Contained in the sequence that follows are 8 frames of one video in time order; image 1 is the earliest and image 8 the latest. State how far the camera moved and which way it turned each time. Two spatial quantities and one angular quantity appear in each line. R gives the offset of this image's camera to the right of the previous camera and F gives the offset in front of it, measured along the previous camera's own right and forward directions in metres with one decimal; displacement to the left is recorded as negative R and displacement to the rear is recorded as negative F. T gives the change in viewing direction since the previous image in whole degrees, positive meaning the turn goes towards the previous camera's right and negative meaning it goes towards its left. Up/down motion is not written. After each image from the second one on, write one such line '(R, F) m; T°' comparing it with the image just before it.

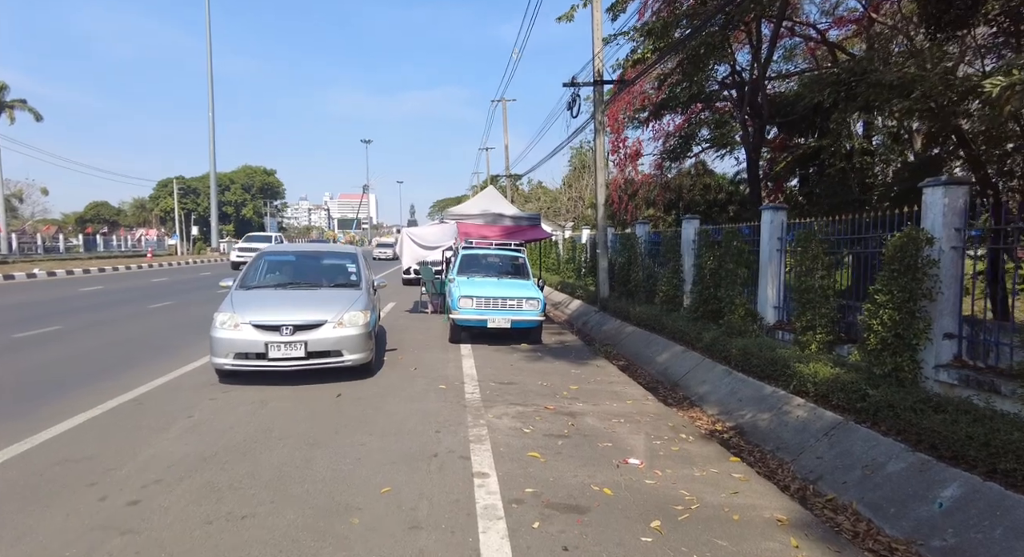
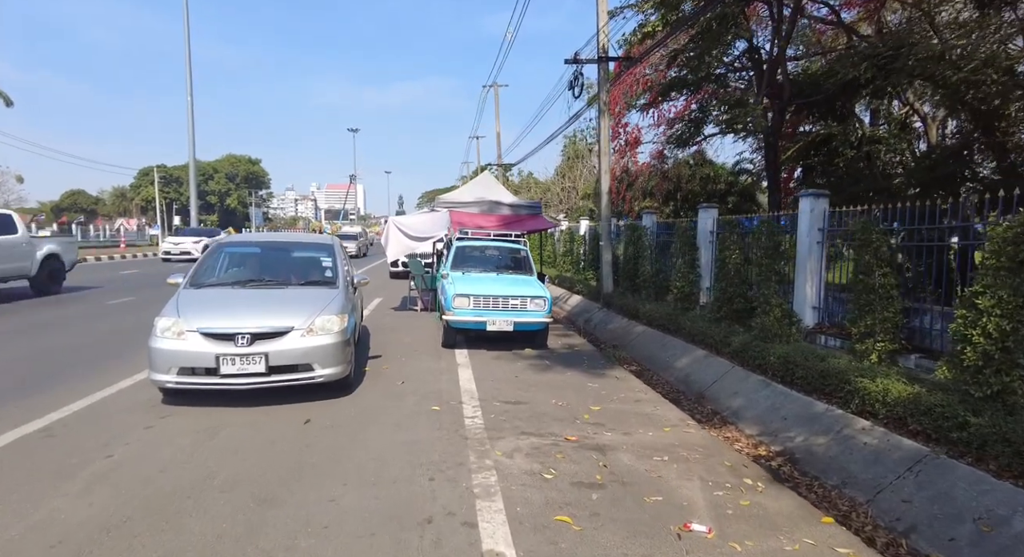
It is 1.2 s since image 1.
(-0.2, +1.1) m; +1°
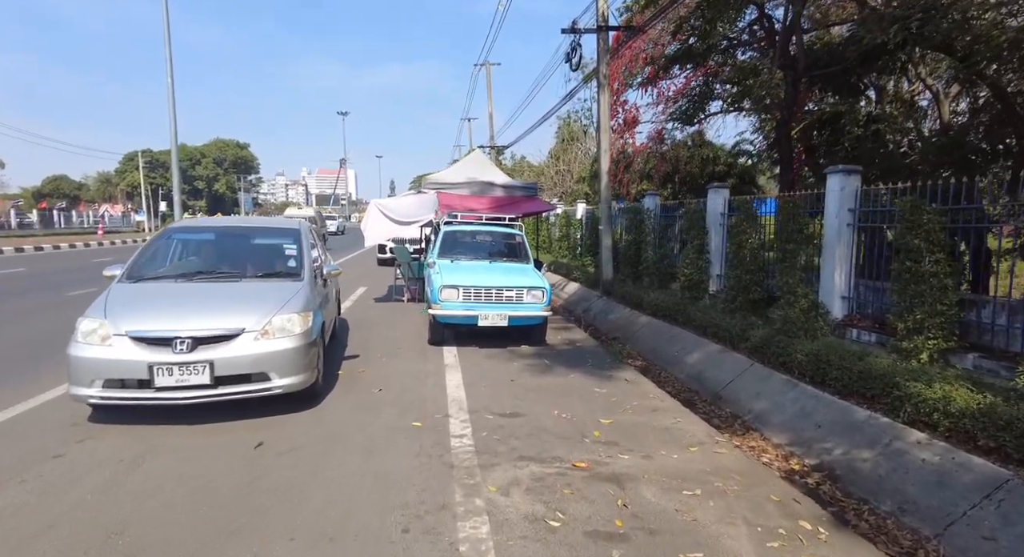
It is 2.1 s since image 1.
(0.0, +0.8) m; +1°
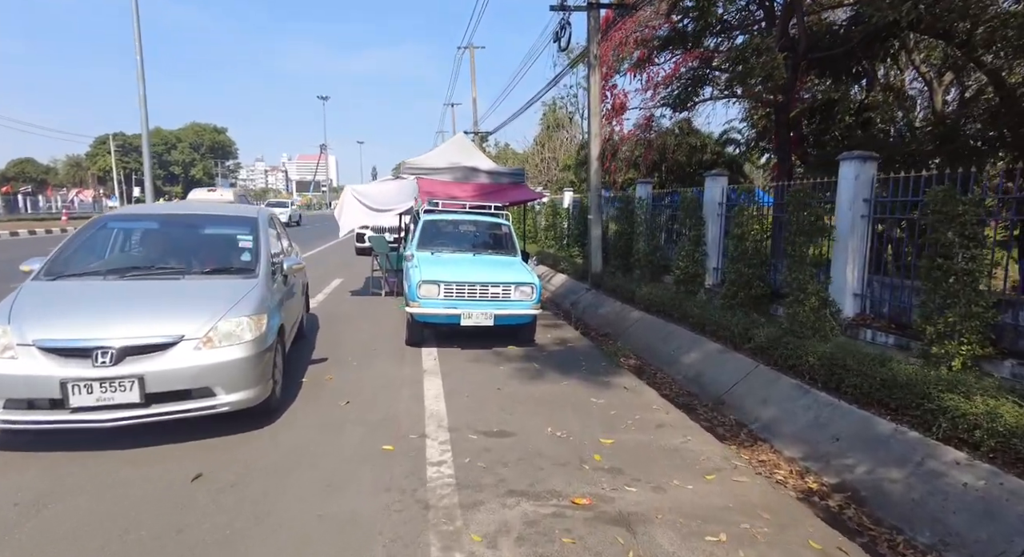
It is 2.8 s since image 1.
(0.0, +0.6) m; +2°
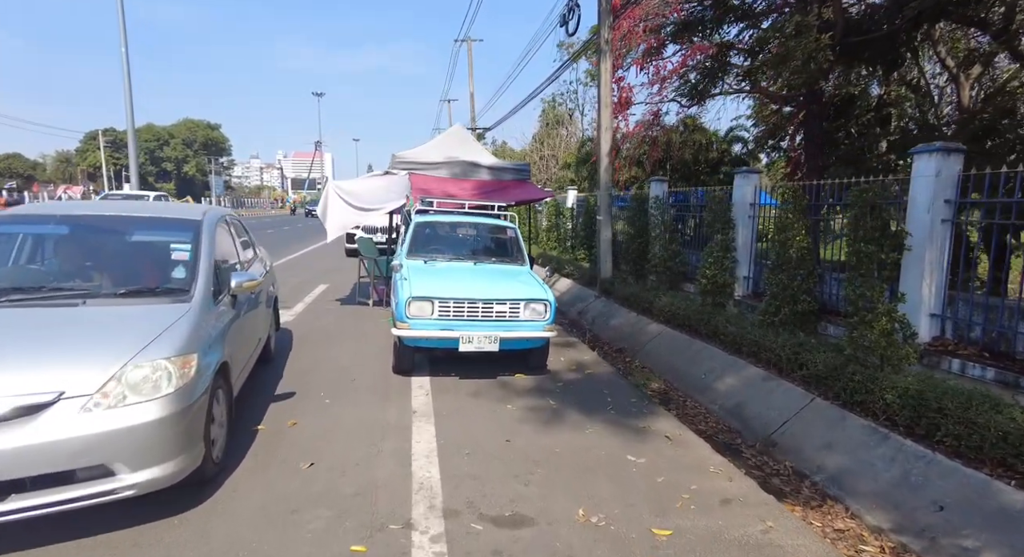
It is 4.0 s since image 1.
(-0.1, +1.1) m; 0°
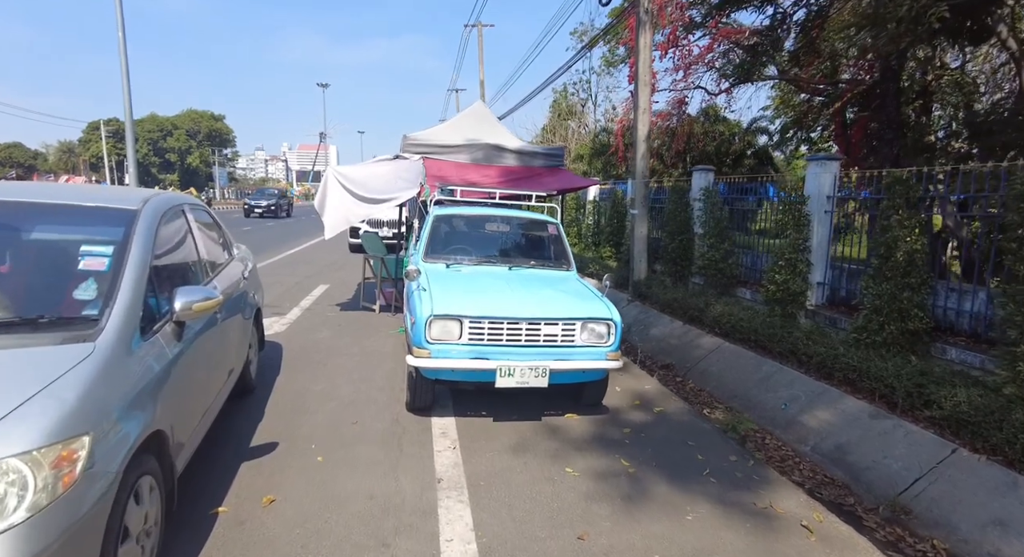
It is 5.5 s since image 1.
(-0.3, +1.2) m; 0°
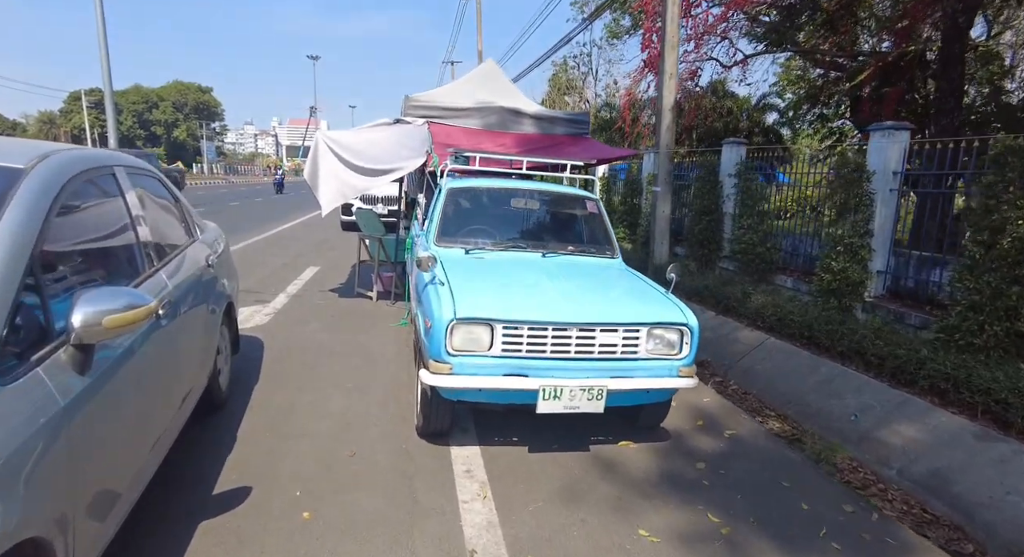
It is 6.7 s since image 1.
(-0.3, +0.9) m; +1°
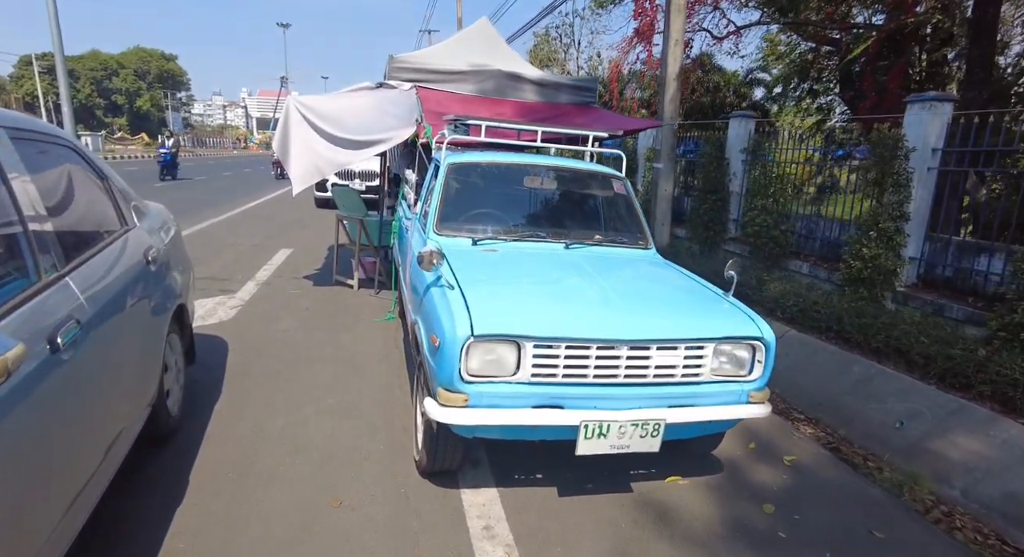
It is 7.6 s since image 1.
(-0.2, +0.7) m; +2°
